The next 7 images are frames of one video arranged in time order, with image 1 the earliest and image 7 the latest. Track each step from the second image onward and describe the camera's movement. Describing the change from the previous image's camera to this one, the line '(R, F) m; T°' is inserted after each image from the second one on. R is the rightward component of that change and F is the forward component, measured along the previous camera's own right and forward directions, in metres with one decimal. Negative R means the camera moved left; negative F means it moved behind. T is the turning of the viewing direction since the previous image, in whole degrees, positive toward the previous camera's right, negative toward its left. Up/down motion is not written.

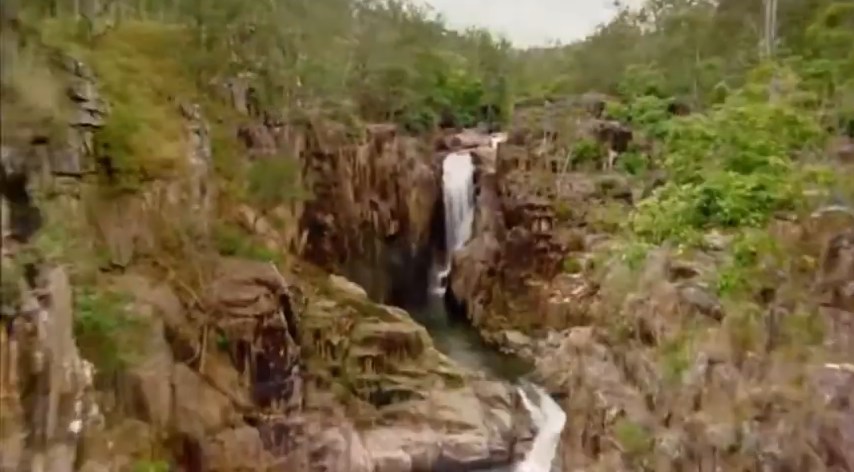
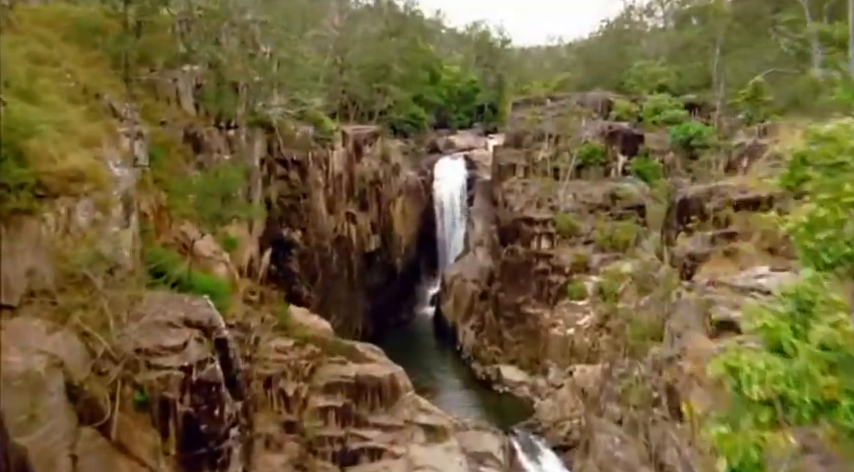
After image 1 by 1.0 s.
(+0.7, +3.5) m; 0°
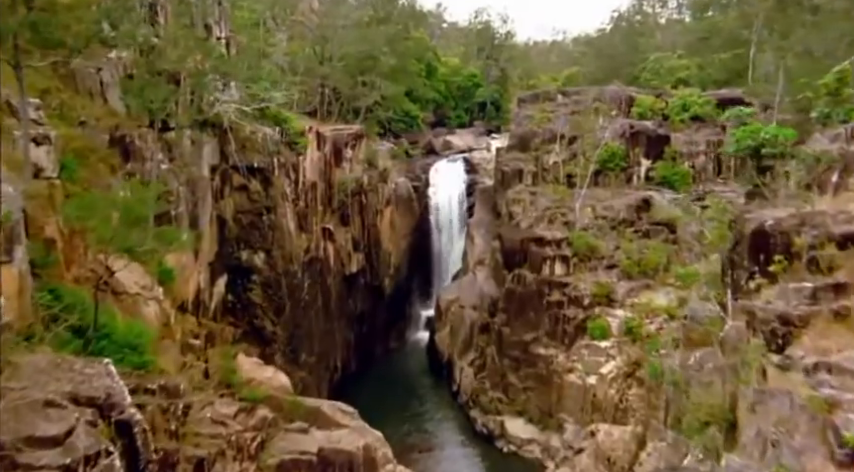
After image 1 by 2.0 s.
(+0.4, +4.0) m; 0°
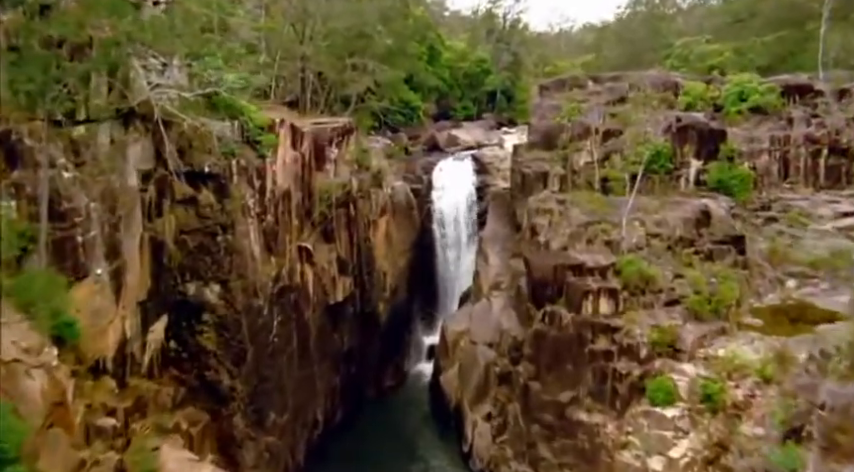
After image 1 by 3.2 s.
(-0.1, +4.6) m; 0°
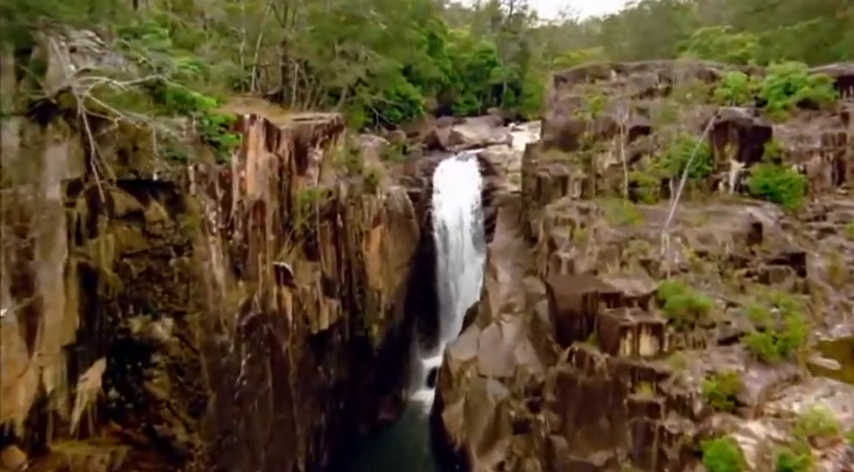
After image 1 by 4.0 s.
(0.0, +2.8) m; 0°
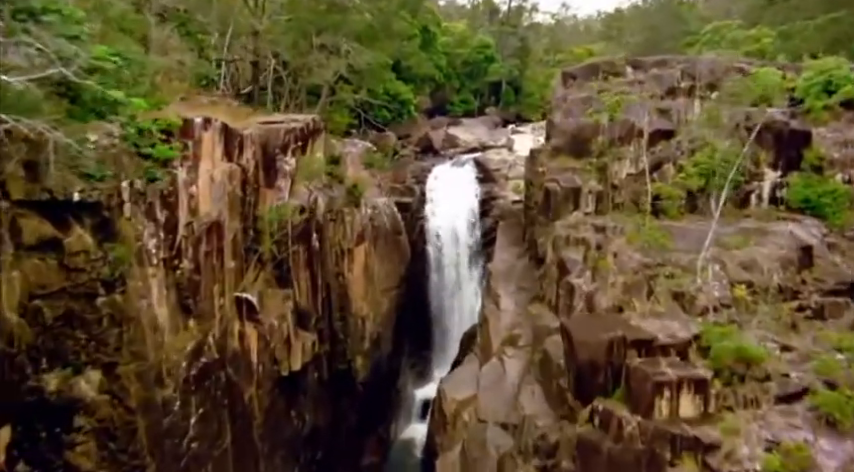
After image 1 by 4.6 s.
(+0.1, +2.3) m; 0°
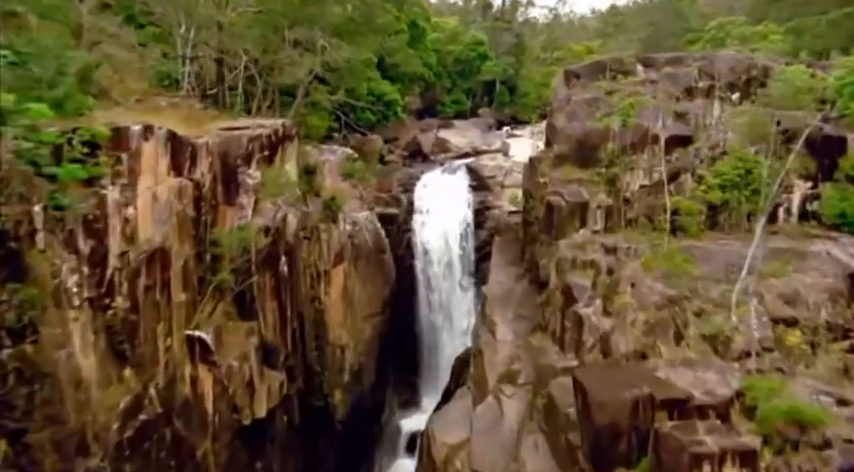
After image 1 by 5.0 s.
(+0.1, +1.9) m; +1°
